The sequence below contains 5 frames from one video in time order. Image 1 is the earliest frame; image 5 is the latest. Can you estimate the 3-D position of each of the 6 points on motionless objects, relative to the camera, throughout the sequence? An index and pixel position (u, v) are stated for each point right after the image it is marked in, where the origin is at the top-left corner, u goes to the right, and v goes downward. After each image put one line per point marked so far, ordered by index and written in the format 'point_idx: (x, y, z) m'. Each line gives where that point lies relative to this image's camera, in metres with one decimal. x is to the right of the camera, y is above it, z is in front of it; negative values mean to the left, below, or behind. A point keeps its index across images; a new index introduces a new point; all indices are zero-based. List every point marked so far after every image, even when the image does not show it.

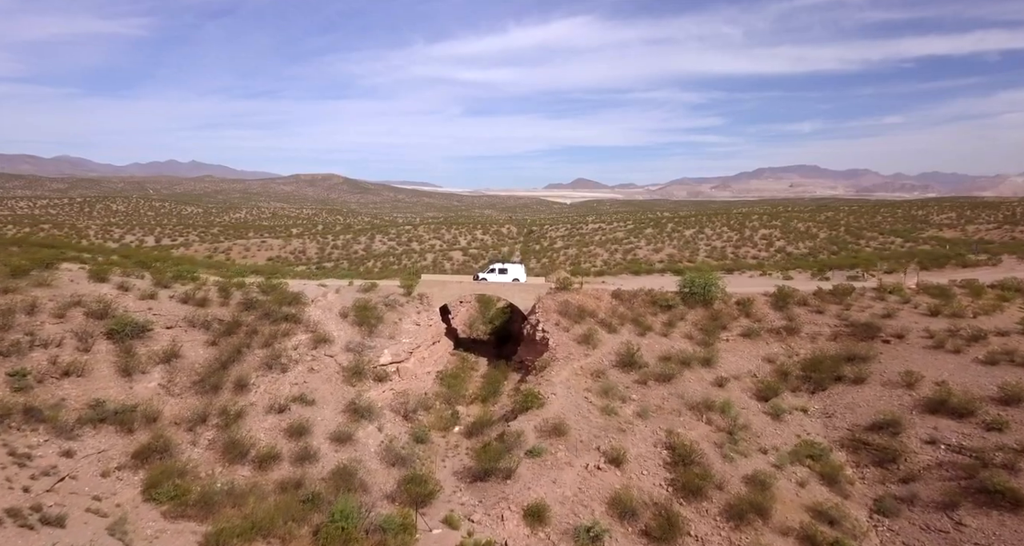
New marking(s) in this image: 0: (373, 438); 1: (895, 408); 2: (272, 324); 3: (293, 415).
0: (-4.2, -5.0, +16.5) m
1: (+12.9, -4.5, +18.6) m
2: (-8.5, -1.8, +19.7) m
3: (-6.5, -4.2, +16.4) m
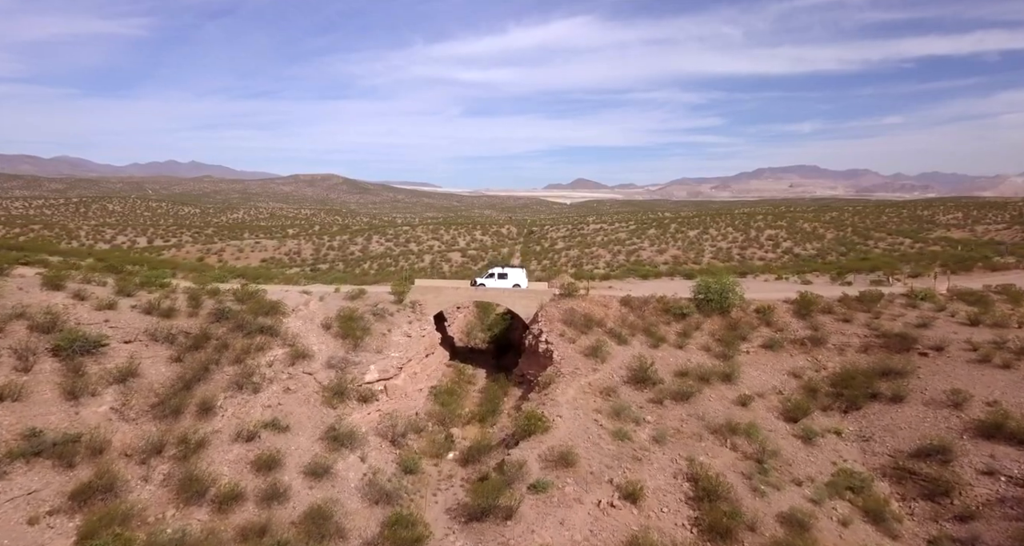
0: (-4.1, -5.2, +14.5) m
1: (+12.9, -4.8, +16.6) m
2: (-8.5, -2.1, +17.7) m
3: (-6.5, -4.4, +14.4) m
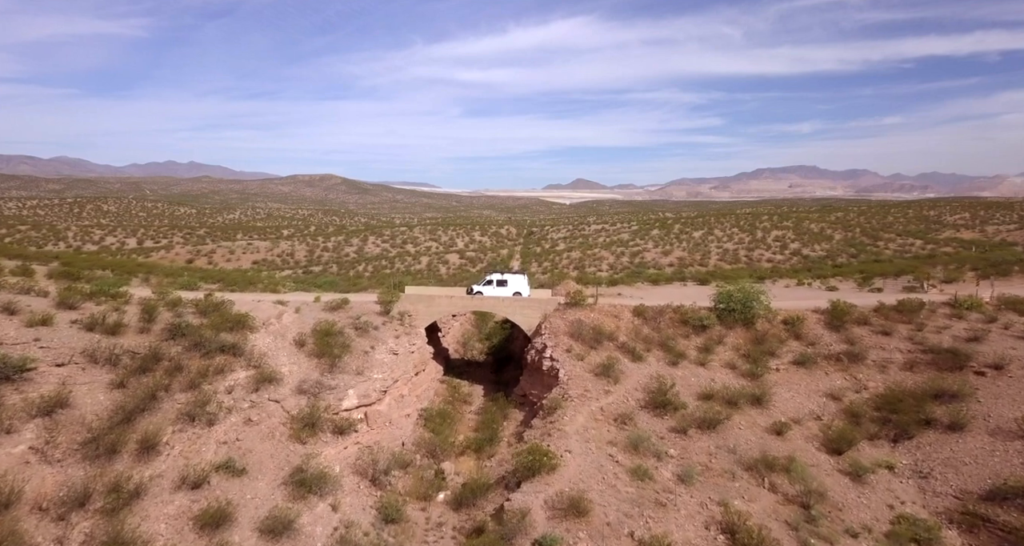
0: (-4.1, -5.4, +12.0) m
1: (+12.9, -5.0, +14.2) m
2: (-8.5, -2.3, +15.2) m
3: (-6.5, -4.7, +11.9) m
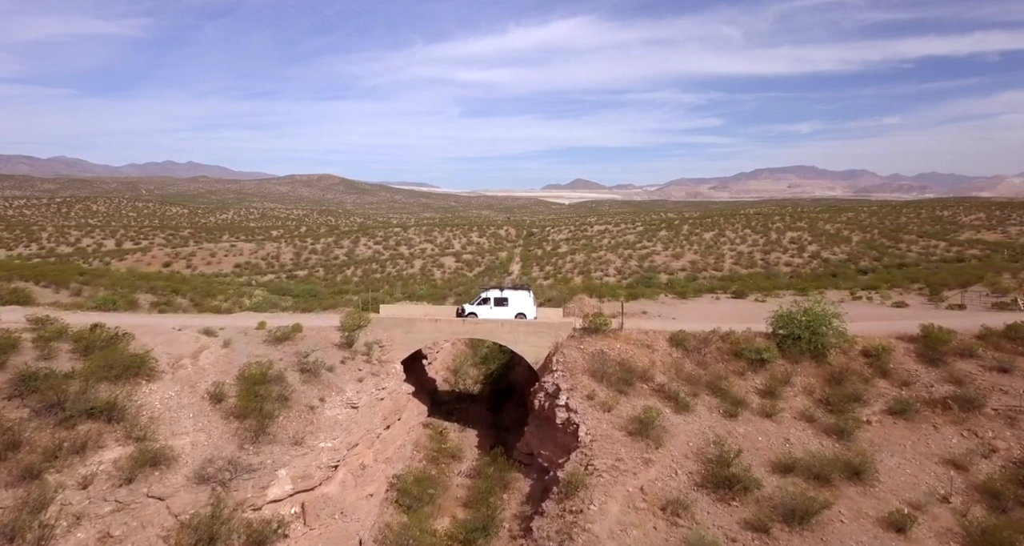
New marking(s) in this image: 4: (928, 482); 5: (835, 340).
0: (-4.0, -6.0, +7.1) m
1: (+13.0, -5.6, +9.3) m
2: (-8.4, -2.9, +10.3) m
3: (-6.4, -5.2, +7.0) m
4: (+9.4, -4.7, +12.5) m
5: (+9.8, -2.0, +16.8) m
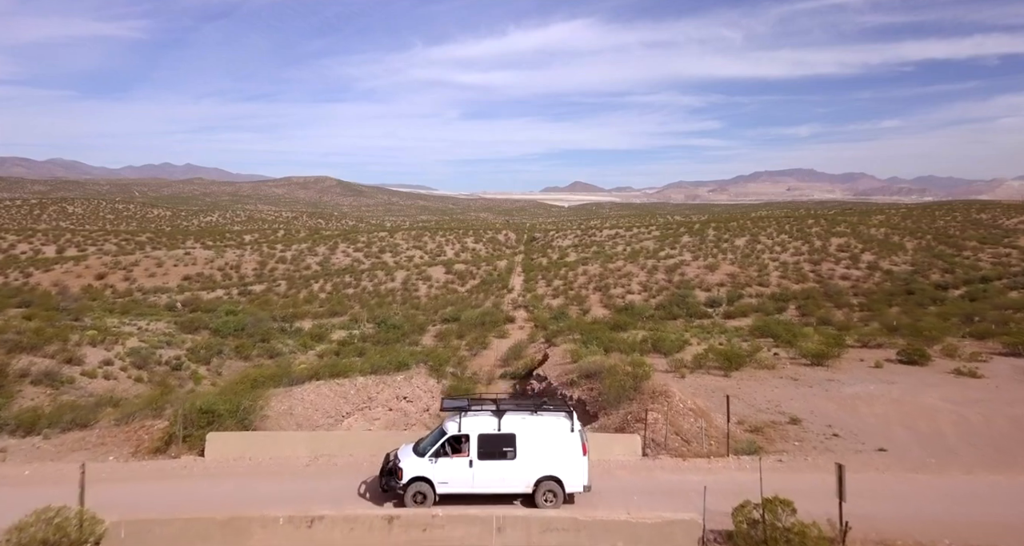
0: (-3.8, -7.2, -4.4) m
1: (+13.2, -6.8, -2.3) m
2: (-8.2, -4.1, -1.2) m
3: (-6.2, -6.4, -4.6) m
4: (+9.6, -6.0, +1.0) m
5: (+10.0, -3.3, +5.3) m
